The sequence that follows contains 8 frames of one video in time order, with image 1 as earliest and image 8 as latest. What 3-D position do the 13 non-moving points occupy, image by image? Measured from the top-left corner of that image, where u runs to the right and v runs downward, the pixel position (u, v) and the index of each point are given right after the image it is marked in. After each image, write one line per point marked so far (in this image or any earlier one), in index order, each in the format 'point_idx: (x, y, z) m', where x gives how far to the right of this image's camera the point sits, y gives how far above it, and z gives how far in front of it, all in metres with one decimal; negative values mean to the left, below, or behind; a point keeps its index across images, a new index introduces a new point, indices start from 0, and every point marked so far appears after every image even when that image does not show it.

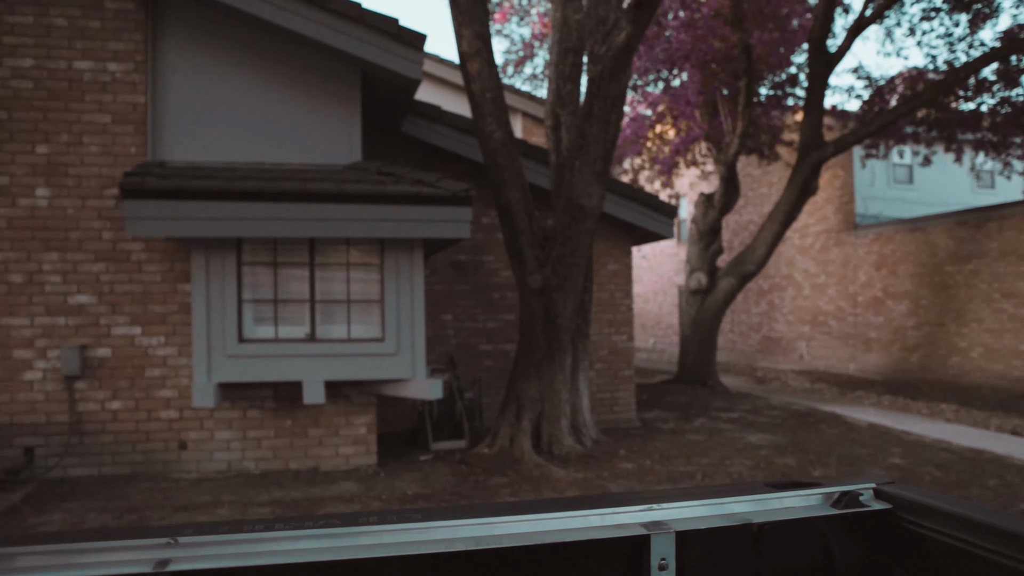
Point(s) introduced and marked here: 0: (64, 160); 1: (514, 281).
0: (-3.5, +1.0, +6.5) m
1: (0.0, +0.1, +9.2) m
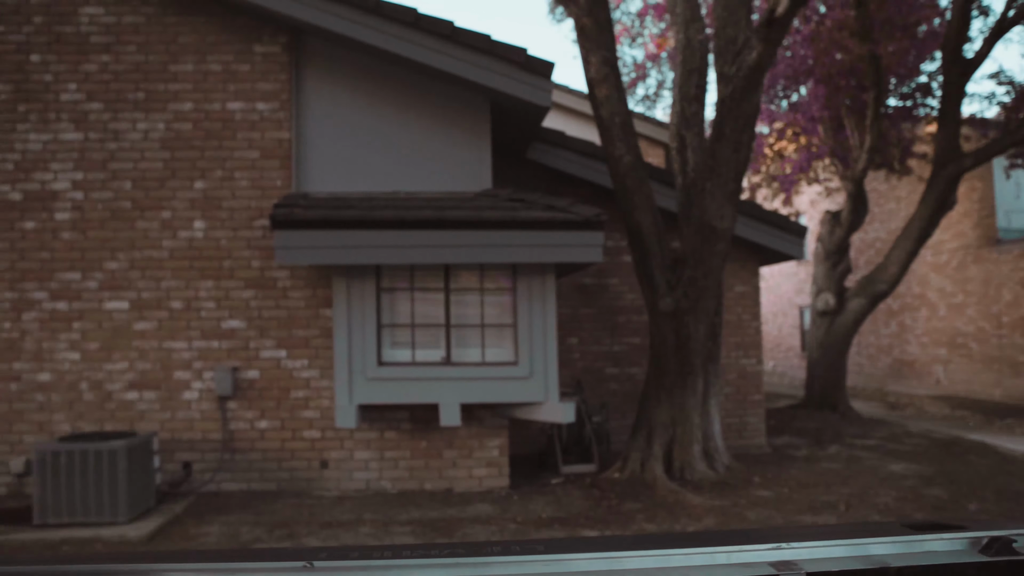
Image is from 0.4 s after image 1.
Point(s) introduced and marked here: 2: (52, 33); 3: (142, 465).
0: (-2.5, +0.8, +6.9) m
1: (+1.4, -0.2, +9.1) m
2: (-3.9, +2.2, +7.0) m
3: (-2.9, -1.4, +6.4) m
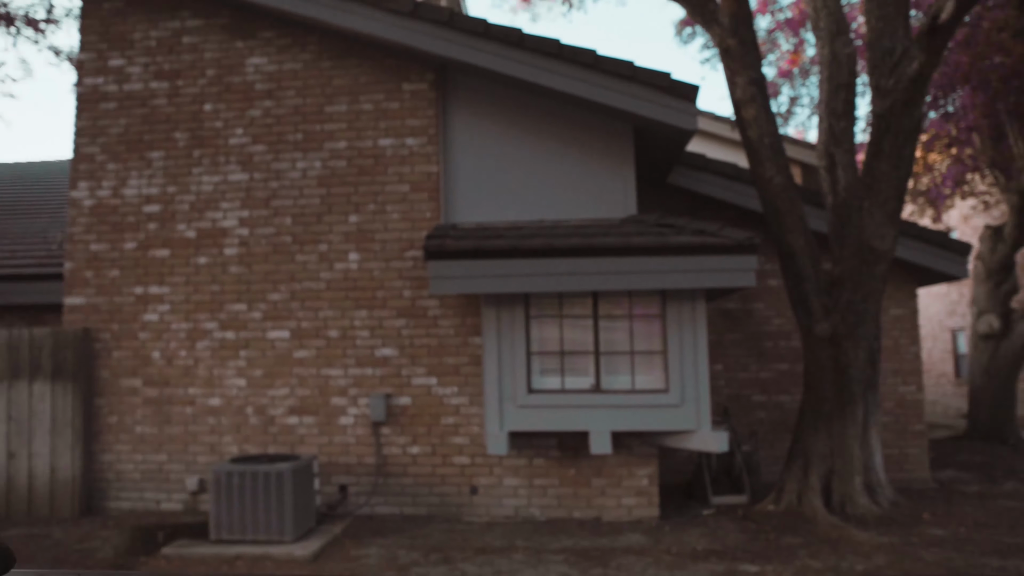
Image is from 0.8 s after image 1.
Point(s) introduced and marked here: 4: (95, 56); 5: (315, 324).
0: (-1.2, +0.5, +7.2) m
1: (+3.0, -0.4, +8.8) m
2: (-2.7, +1.9, +7.6) m
3: (-1.7, -1.6, +6.7) m
4: (-4.0, +2.2, +7.8) m
5: (-1.7, -0.3, +7.2) m
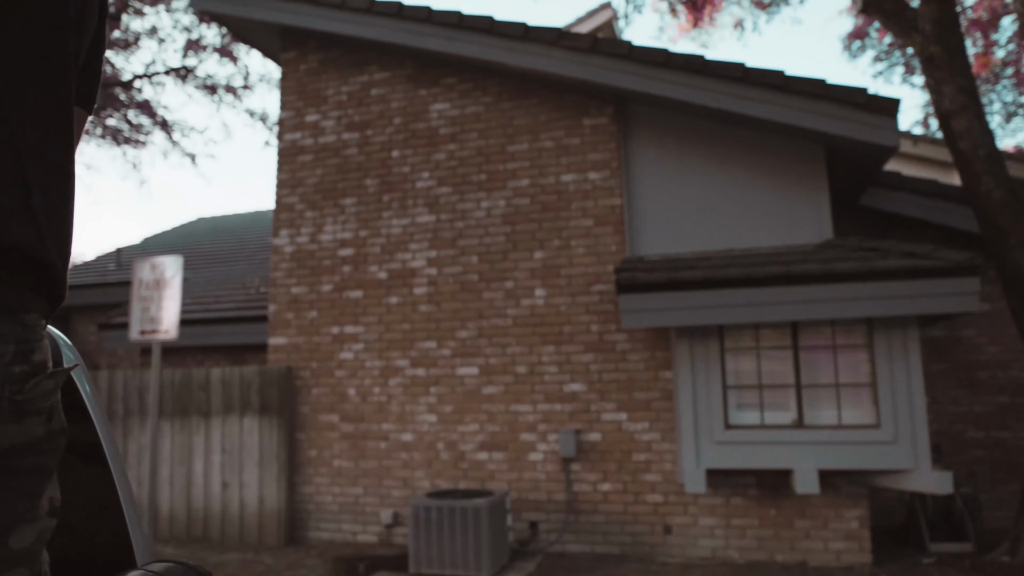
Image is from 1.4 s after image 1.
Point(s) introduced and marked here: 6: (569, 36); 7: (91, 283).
0: (+0.4, +0.2, +7.2) m
1: (+4.8, -0.7, +8.0) m
2: (-1.0, +1.5, +7.9) m
3: (-0.1, -1.9, +6.7) m
4: (-2.2, +1.8, +8.4) m
5: (-0.1, -0.6, +7.3) m
6: (+0.5, +2.2, +7.0) m
7: (-7.5, +0.1, +14.5) m
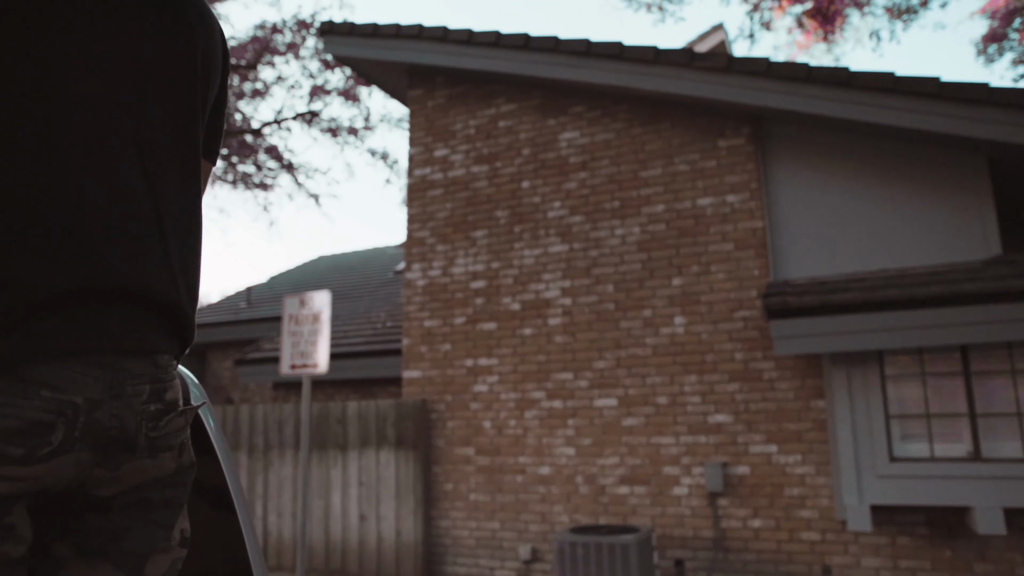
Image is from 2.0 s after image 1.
0: (+1.6, 0.0, +7.0) m
1: (+6.1, -0.8, +7.2) m
2: (+0.3, +1.2, +7.9) m
3: (+1.1, -2.1, +6.4) m
4: (-0.9, +1.4, +8.6) m
5: (+1.1, -0.9, +7.1) m
6: (+1.6, +1.9, +6.8) m
7: (-5.4, -0.6, +15.2) m
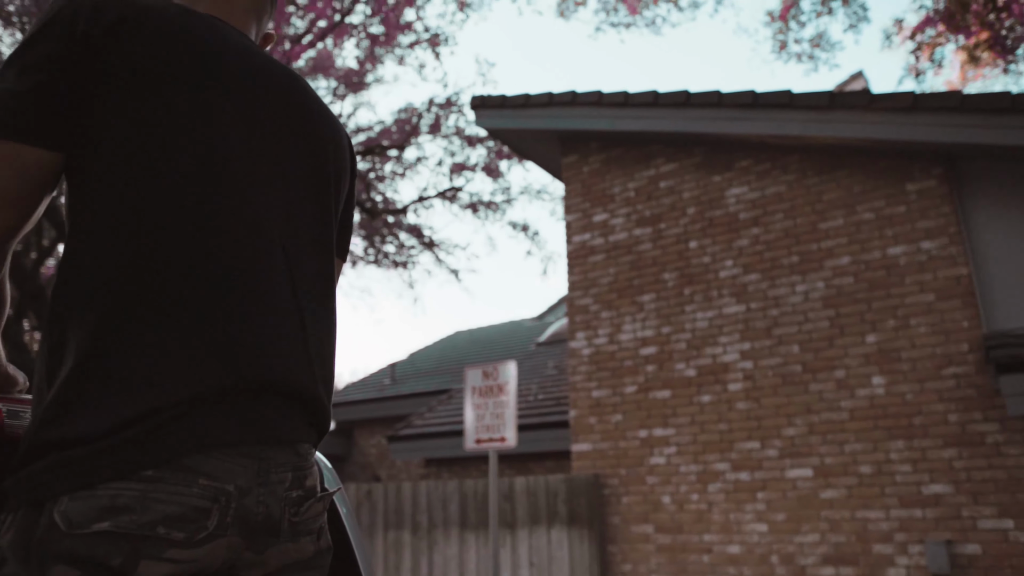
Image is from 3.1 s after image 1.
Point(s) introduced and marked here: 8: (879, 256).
0: (+3.0, -0.5, +6.4) m
1: (+7.5, -1.0, +5.9) m
2: (+1.8, +0.6, +7.6) m
3: (+2.5, -2.5, +5.7) m
4: (+0.7, +0.7, +8.4) m
5: (+2.6, -1.4, +6.5) m
6: (+2.9, +1.5, +6.4) m
7: (-2.6, -2.1, +15.4) m
8: (+3.0, +0.3, +6.6) m
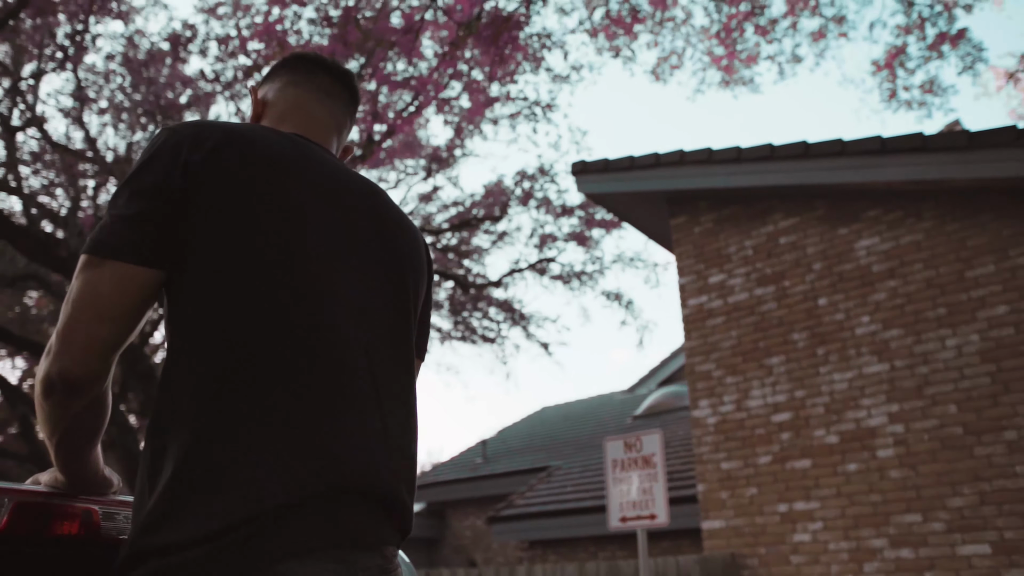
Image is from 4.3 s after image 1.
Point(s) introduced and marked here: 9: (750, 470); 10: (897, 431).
0: (+3.9, -0.8, +5.8) m
1: (+8.4, -1.1, +4.8) m
2: (+2.8, +0.1, +7.1) m
3: (+3.4, -2.8, +4.9) m
4: (+1.8, +0.1, +8.1) m
5: (+3.6, -1.7, +5.8) m
6: (+3.8, +1.1, +5.9) m
7: (-0.8, -3.5, +15.0) m
8: (+3.9, -0.1, +6.1) m
9: (+2.1, -1.6, +7.1) m
10: (+3.0, -1.1, +6.5) m
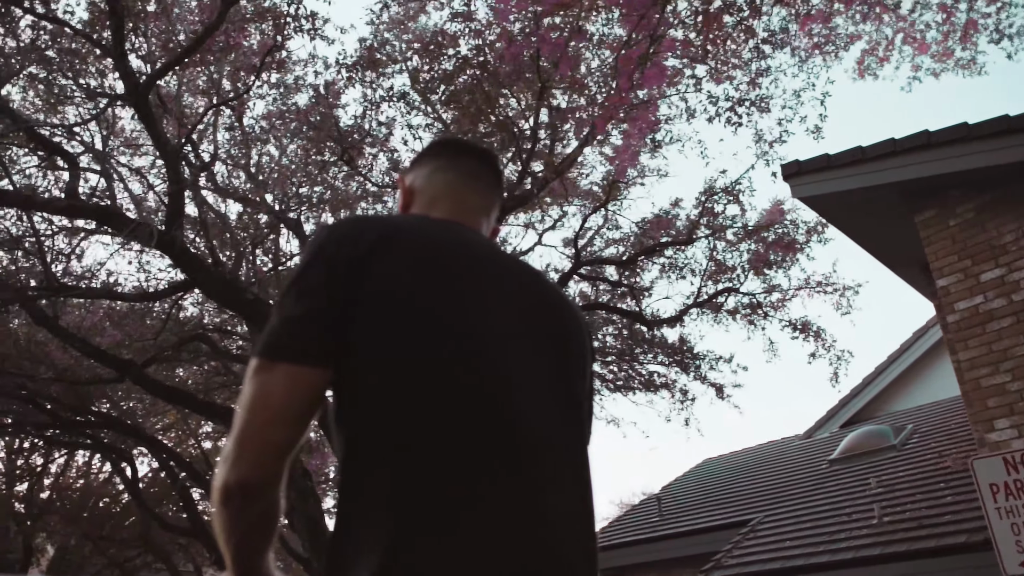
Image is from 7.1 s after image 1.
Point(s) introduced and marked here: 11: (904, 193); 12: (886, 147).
0: (+5.6, -0.5, +4.1) m
1: (+9.9, -0.4, +2.6) m
2: (+4.6, +0.3, +5.7) m
3: (+5.1, -2.5, +3.2) m
4: (+3.7, +0.1, +6.7) m
5: (+5.3, -1.4, +4.1) m
6: (+5.4, +1.4, +4.5) m
7: (+2.3, -4.2, +13.6) m
8: (+5.6, +0.2, +4.5) m
9: (+4.0, -1.5, +5.7) m
10: (+4.8, -0.9, +4.9) m
11: (+3.5, +0.9, +7.3) m
12: (+3.2, +1.2, +7.0) m
